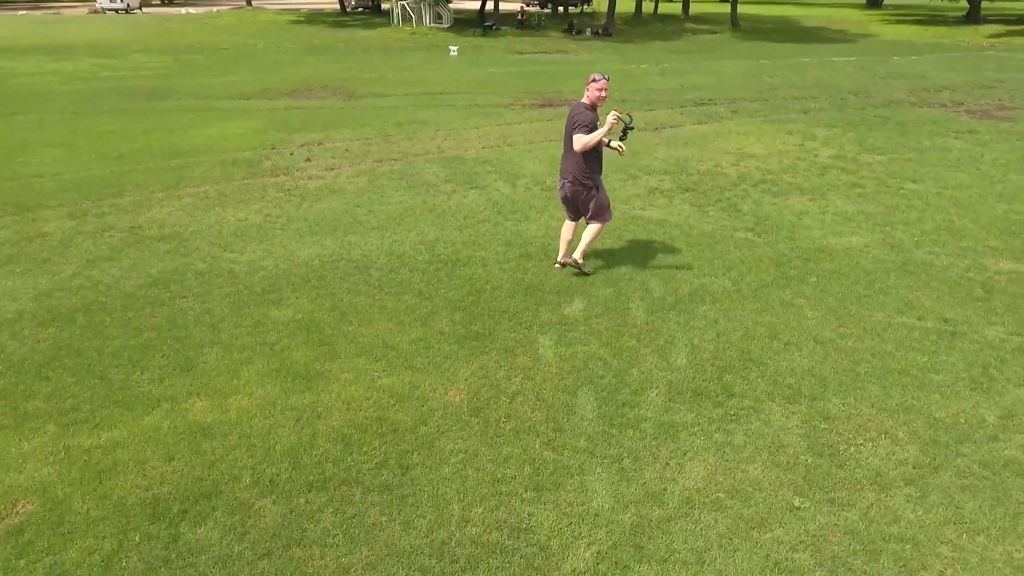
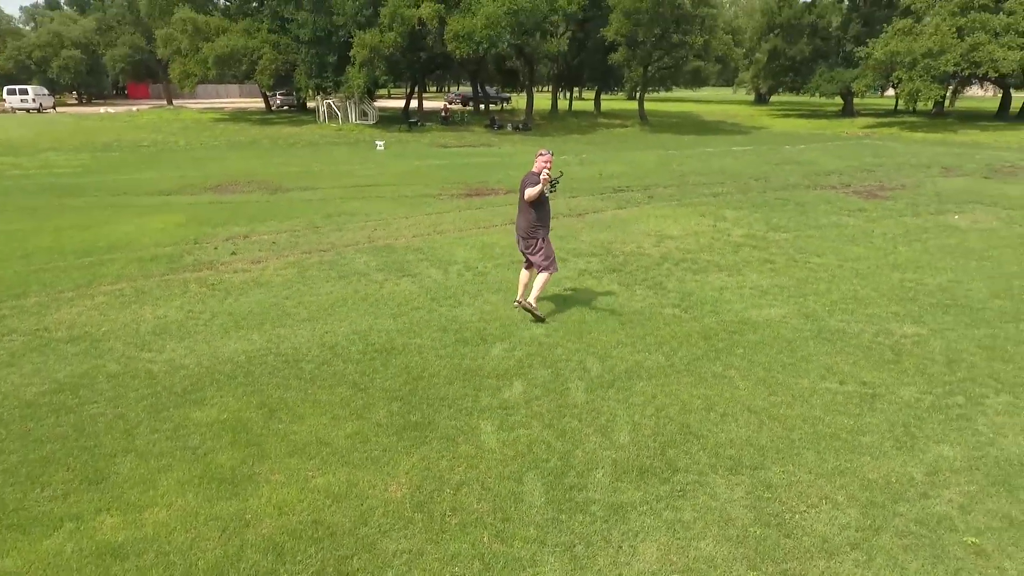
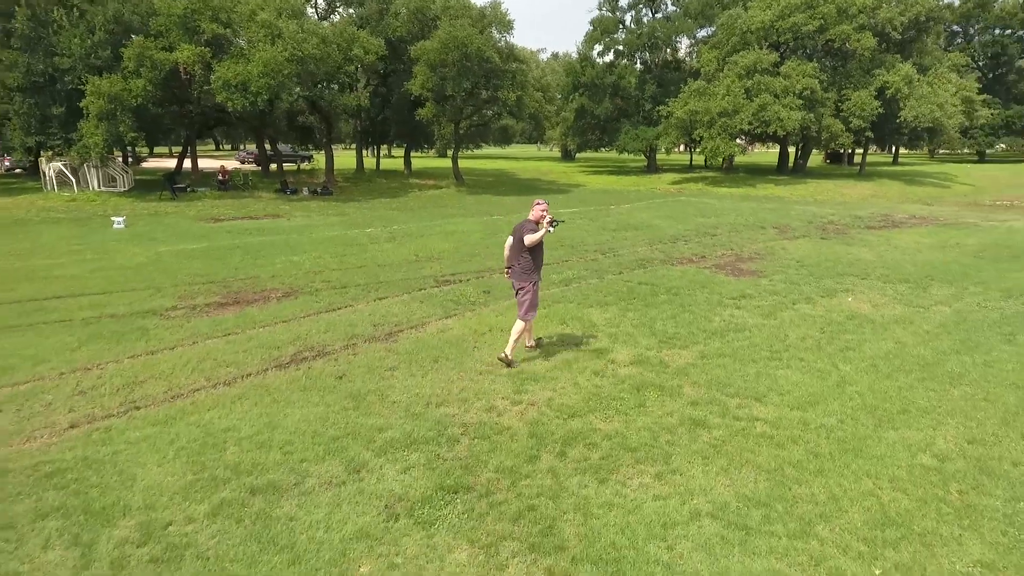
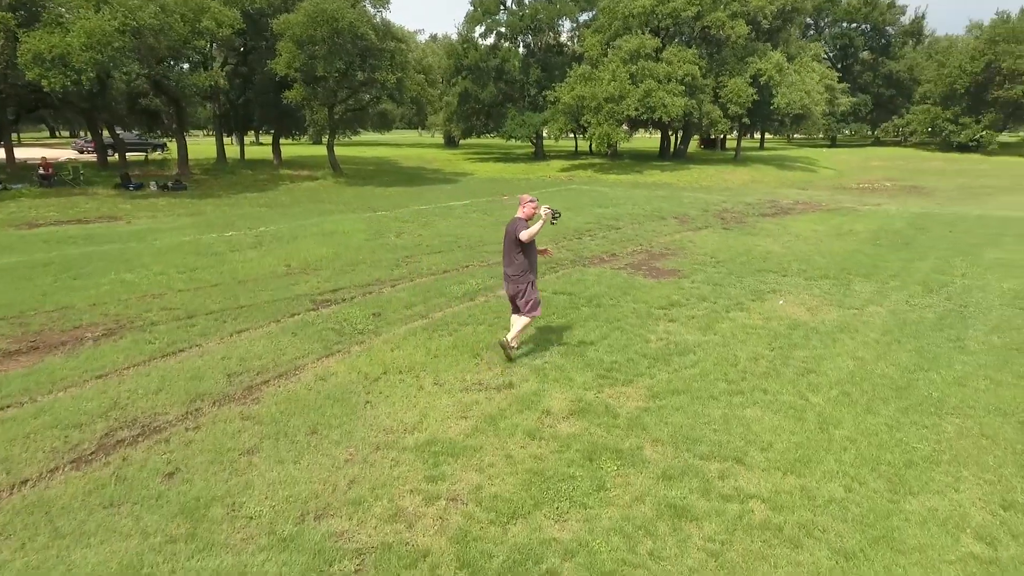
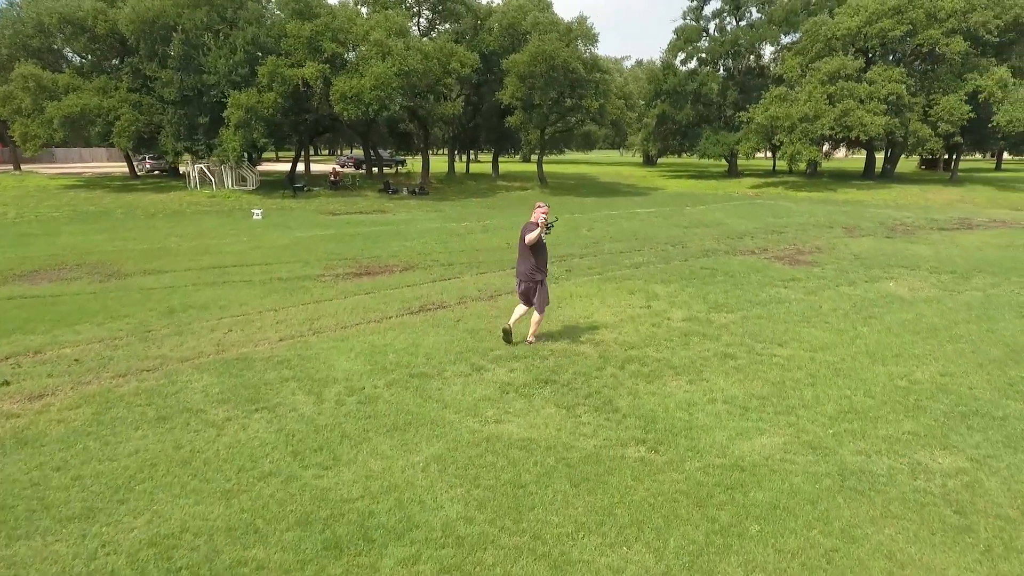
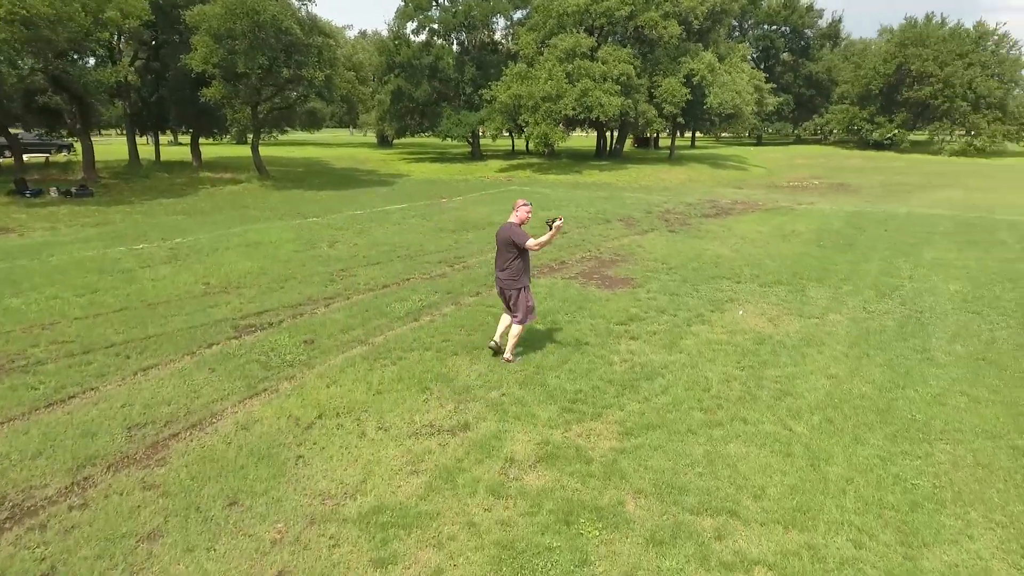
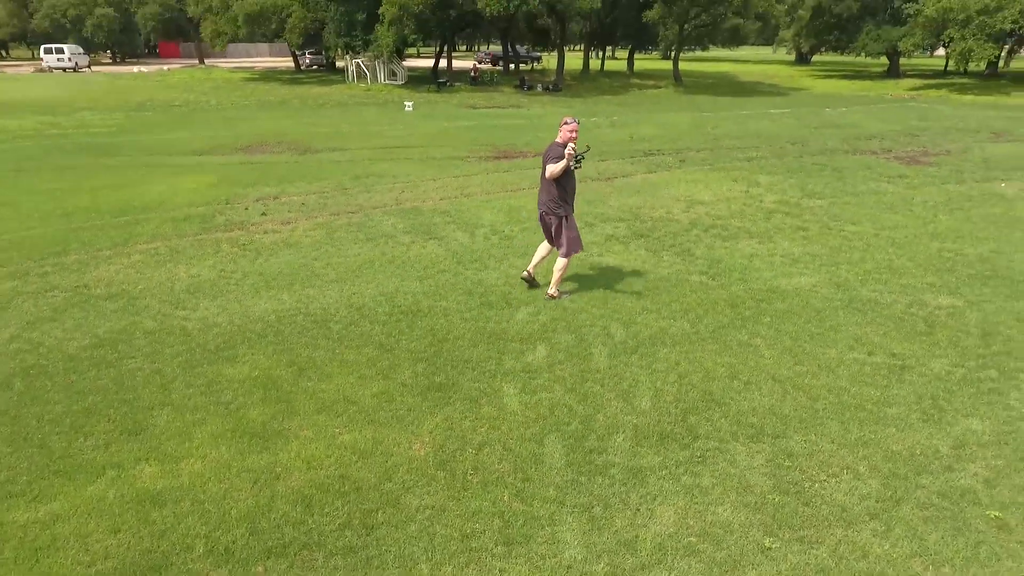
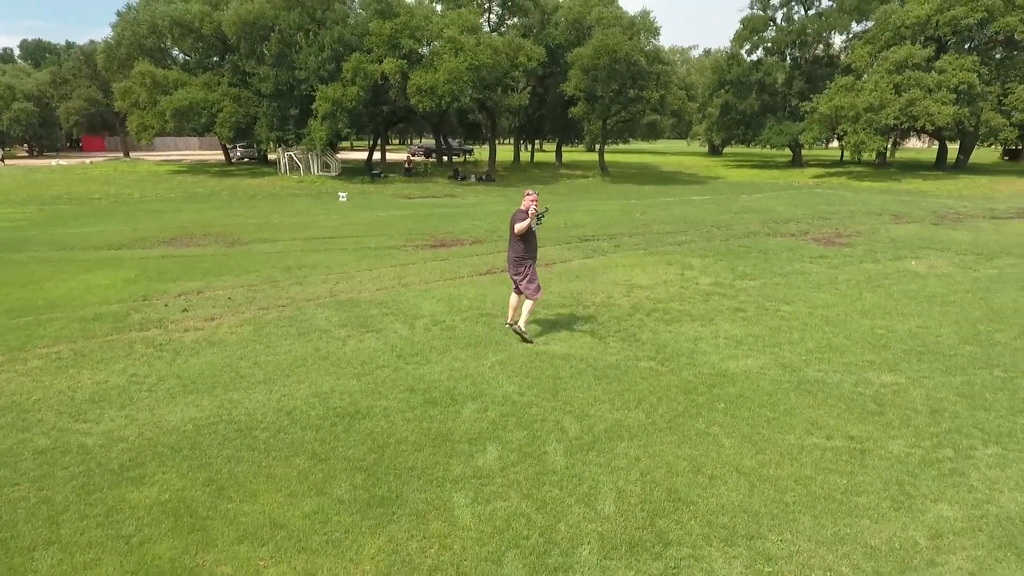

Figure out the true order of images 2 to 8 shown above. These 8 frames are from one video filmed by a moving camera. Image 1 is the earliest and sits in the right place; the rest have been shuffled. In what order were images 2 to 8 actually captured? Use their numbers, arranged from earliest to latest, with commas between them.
7, 2, 8, 5, 3, 4, 6
